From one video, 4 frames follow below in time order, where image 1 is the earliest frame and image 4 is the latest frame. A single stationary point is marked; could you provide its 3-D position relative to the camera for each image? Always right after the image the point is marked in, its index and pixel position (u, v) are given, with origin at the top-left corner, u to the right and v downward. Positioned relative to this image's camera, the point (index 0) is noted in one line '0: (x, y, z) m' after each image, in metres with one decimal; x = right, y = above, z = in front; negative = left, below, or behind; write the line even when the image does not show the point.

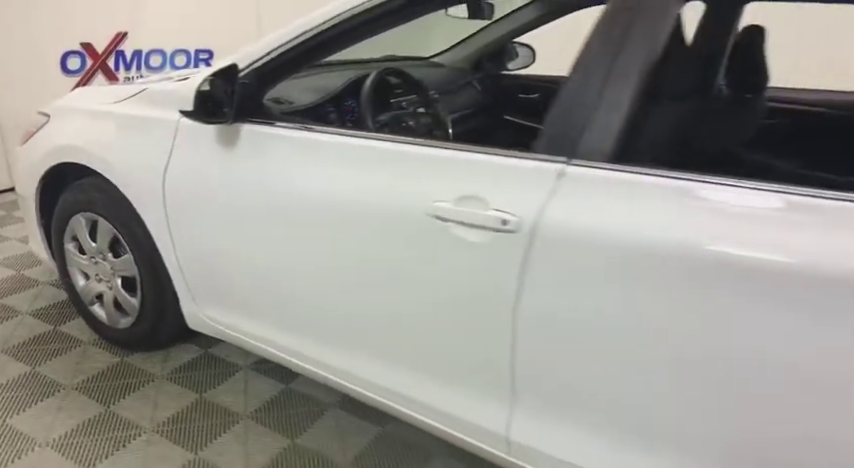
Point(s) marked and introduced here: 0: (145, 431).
0: (-0.8, -0.5, +1.6) m
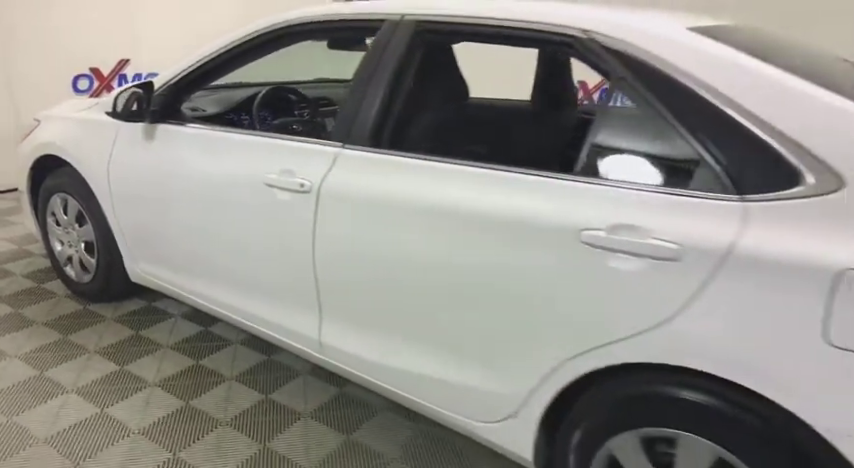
0: (-1.3, -0.4, +2.1) m
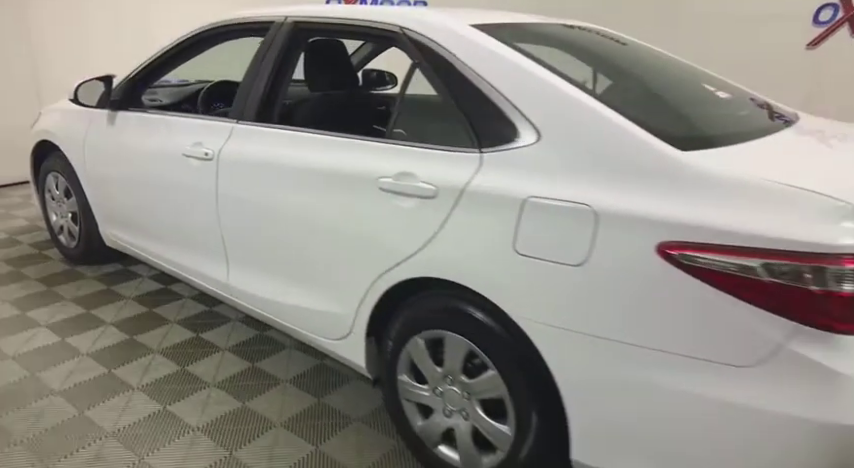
0: (-1.6, -0.3, +2.6) m
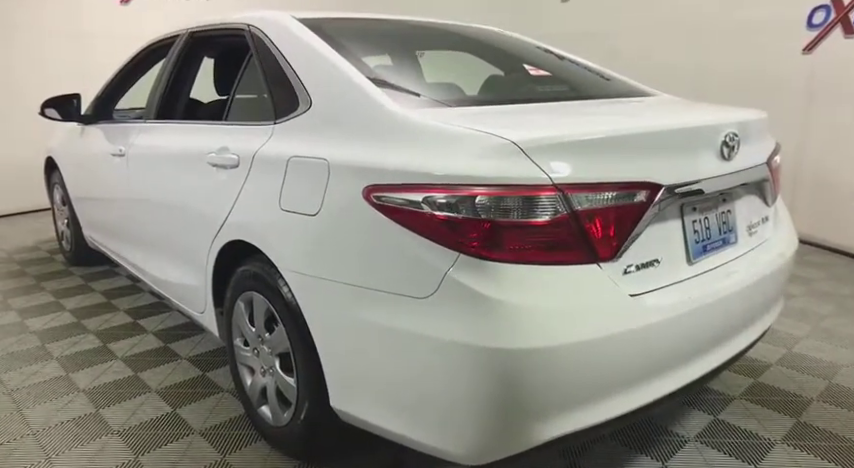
0: (-2.0, -0.3, +3.0) m
